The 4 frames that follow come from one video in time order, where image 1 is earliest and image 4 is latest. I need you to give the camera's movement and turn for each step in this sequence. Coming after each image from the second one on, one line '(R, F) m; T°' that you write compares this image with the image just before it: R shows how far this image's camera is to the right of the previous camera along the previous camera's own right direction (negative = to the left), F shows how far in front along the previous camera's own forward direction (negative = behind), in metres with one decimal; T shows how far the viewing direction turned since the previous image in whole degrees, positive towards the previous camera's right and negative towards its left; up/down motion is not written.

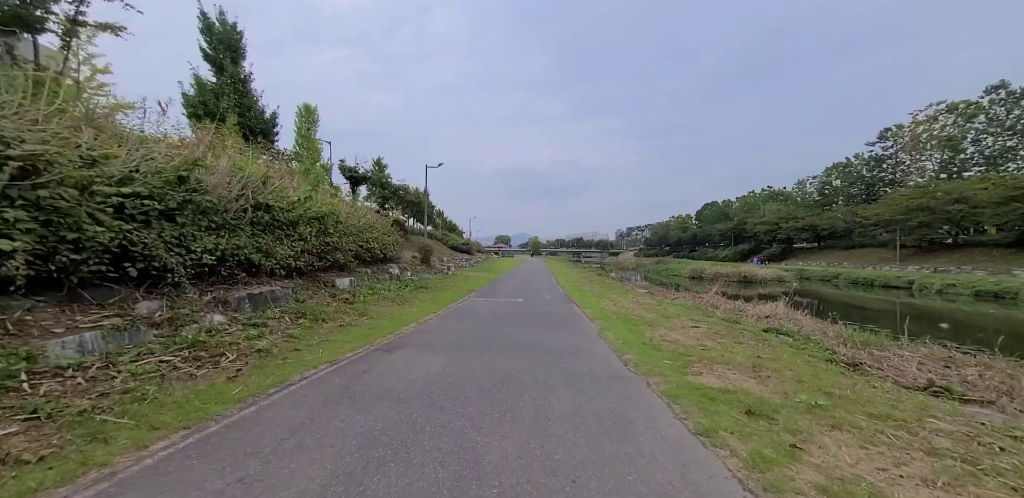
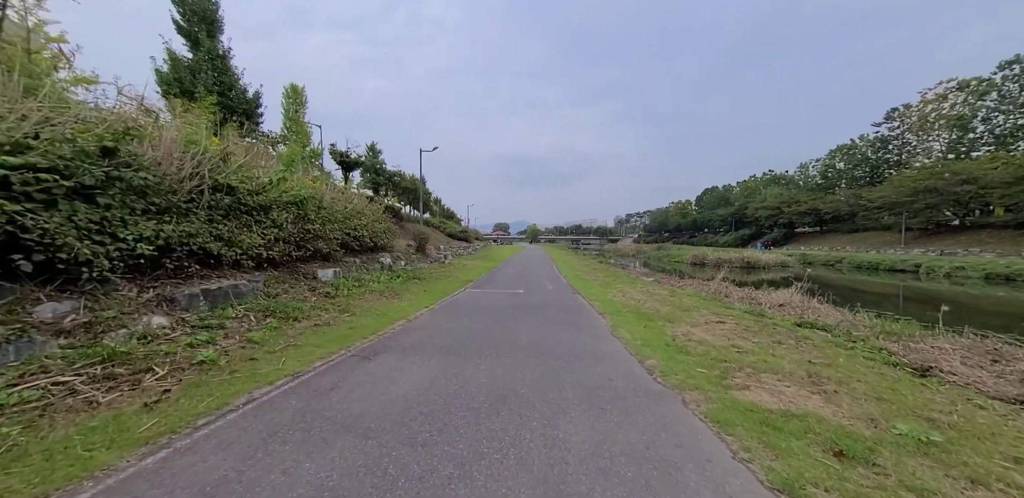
(0.0, +0.9) m; 0°
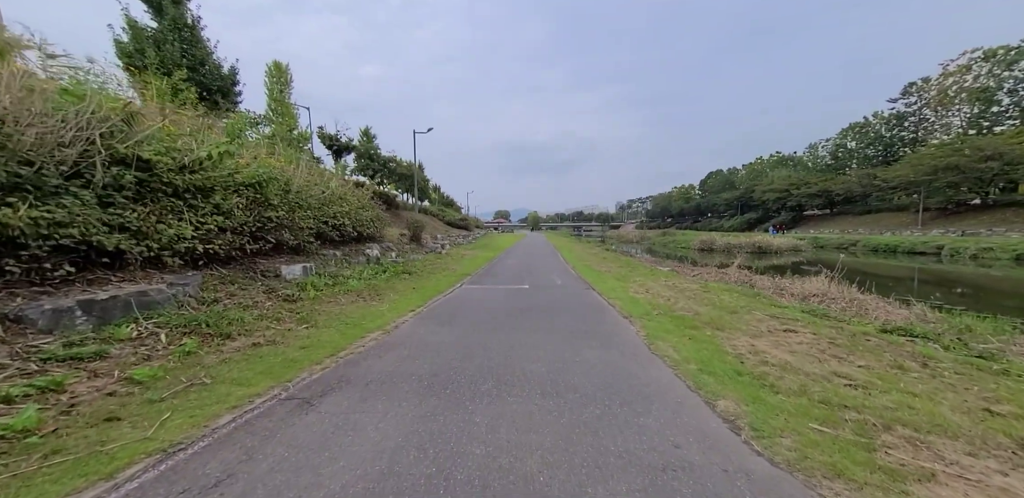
(0.0, +1.6) m; 0°
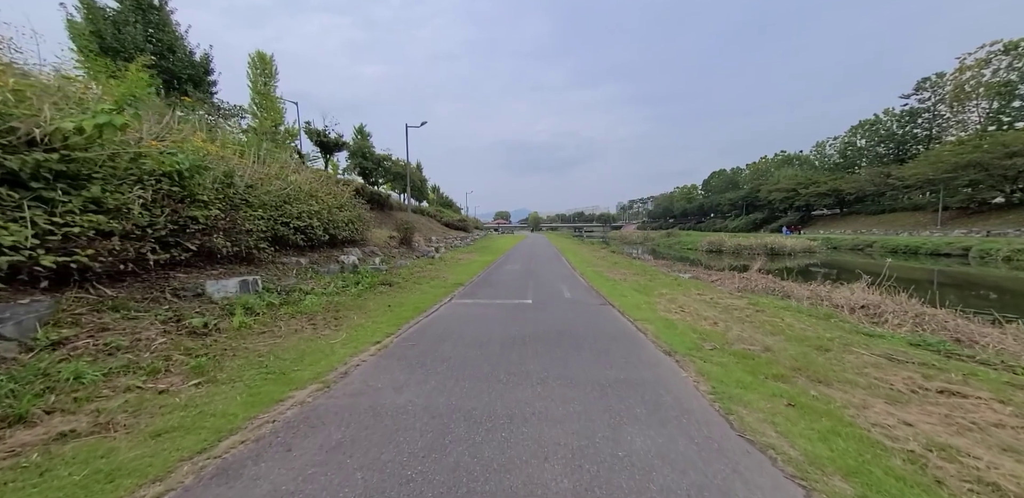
(0.0, +1.9) m; 0°
